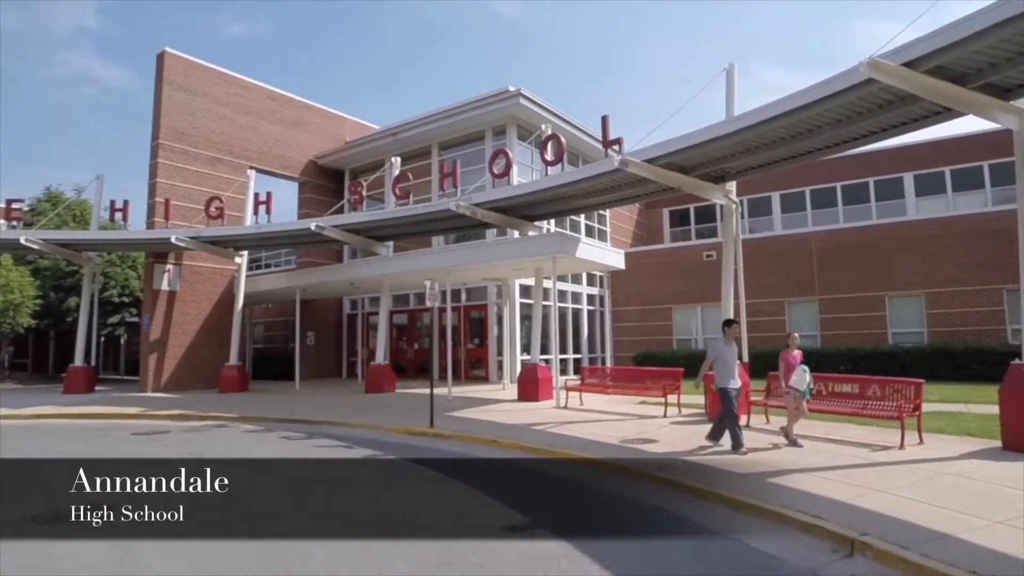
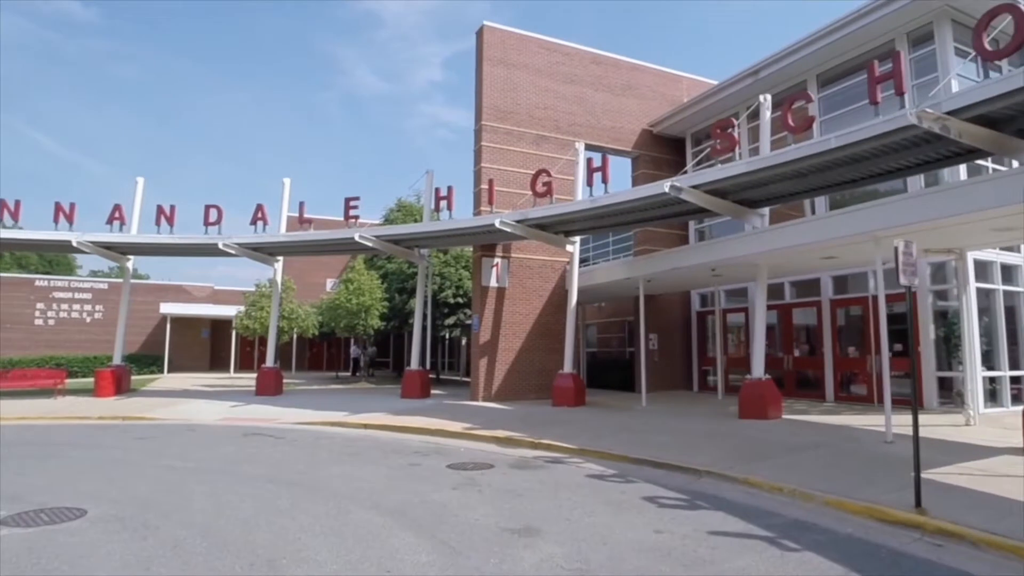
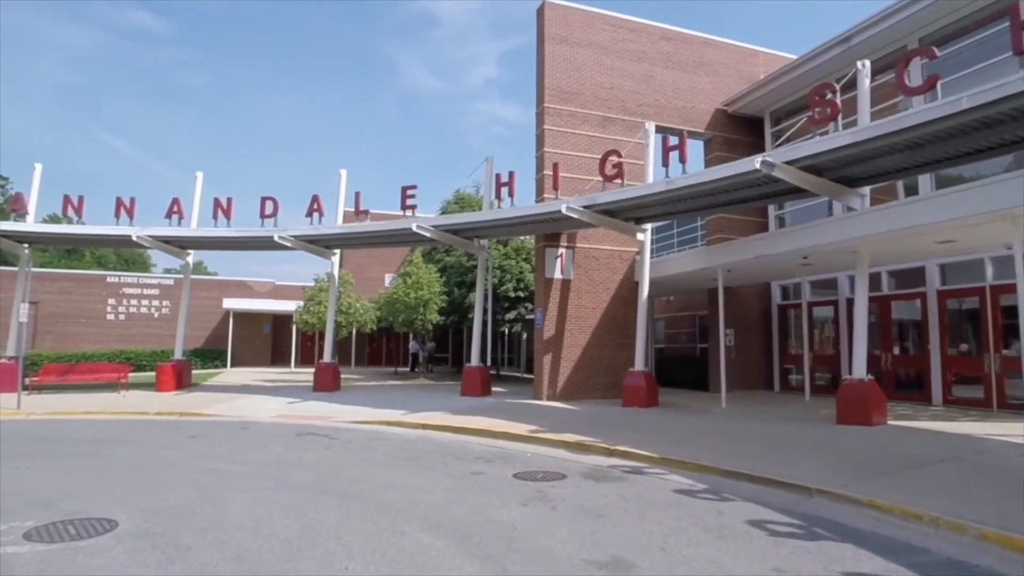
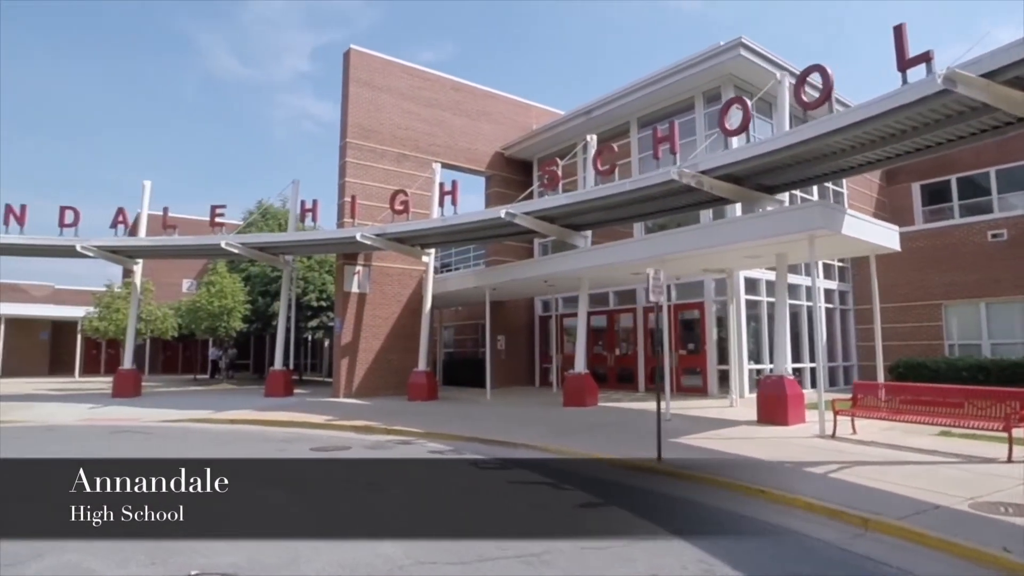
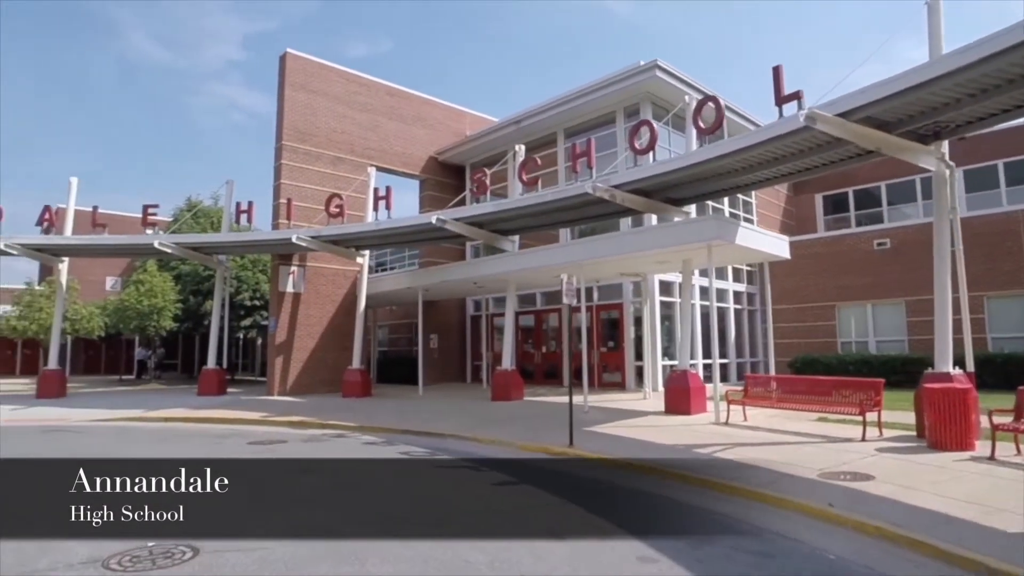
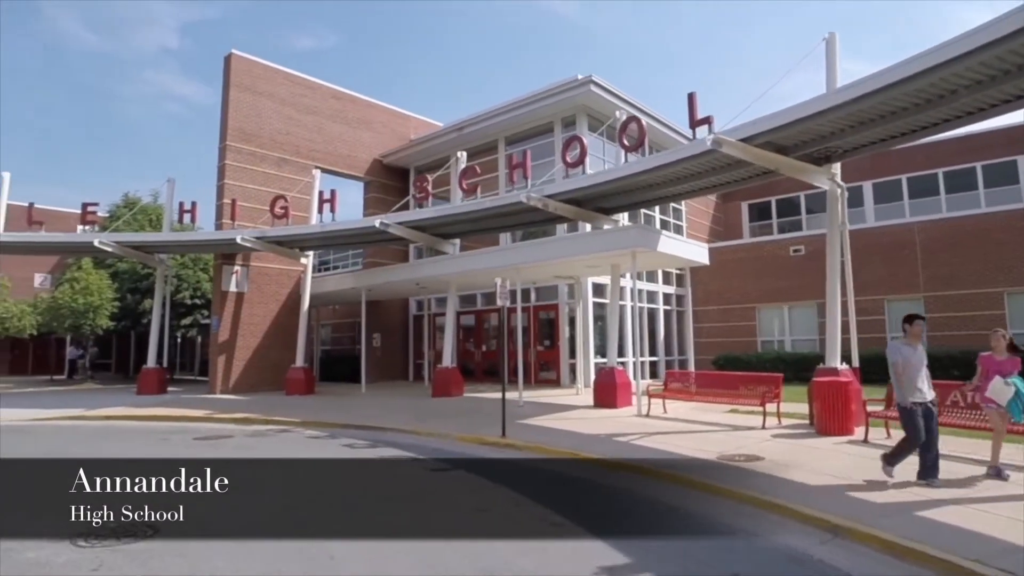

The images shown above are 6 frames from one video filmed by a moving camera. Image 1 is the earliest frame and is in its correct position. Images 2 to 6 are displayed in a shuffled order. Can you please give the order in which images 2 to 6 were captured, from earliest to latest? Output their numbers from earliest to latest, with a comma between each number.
6, 5, 4, 2, 3
